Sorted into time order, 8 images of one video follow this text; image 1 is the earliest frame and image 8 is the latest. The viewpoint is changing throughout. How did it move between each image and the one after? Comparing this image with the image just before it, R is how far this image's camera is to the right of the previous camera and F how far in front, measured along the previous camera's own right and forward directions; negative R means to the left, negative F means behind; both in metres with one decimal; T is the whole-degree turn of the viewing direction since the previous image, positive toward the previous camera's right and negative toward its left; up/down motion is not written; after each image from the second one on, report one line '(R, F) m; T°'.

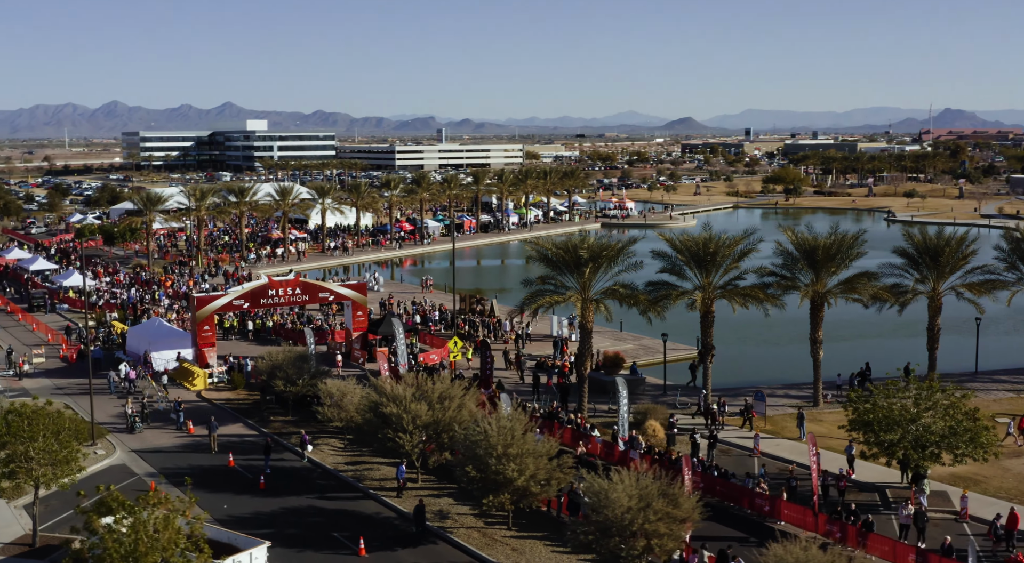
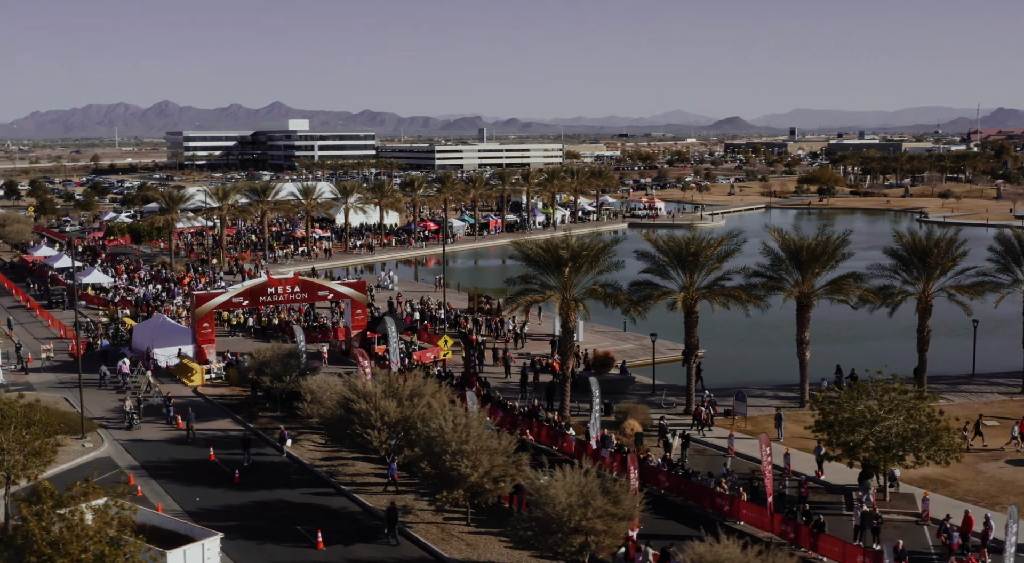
(+1.9, -0.2) m; -2°
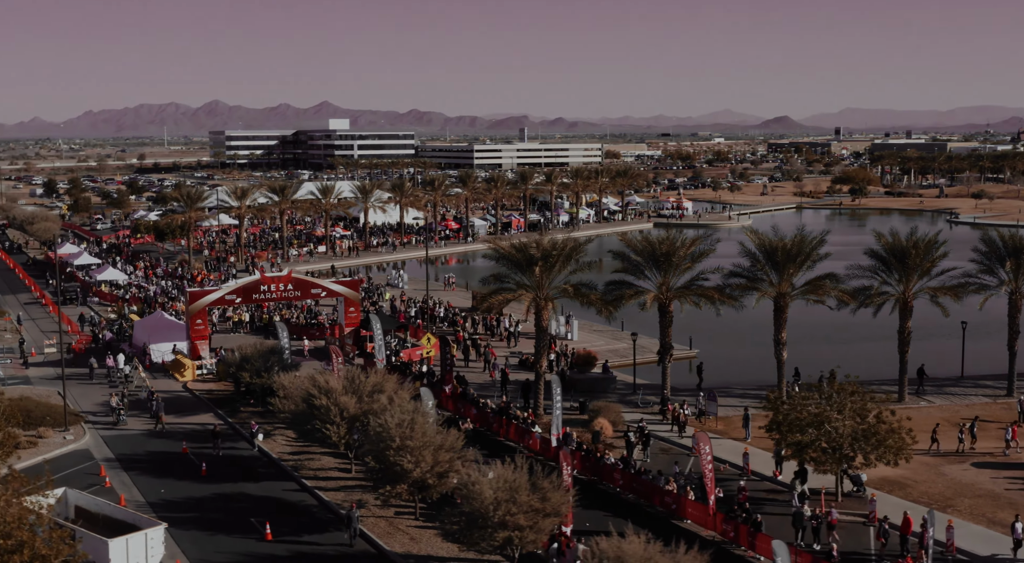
(+2.2, -0.3) m; -2°
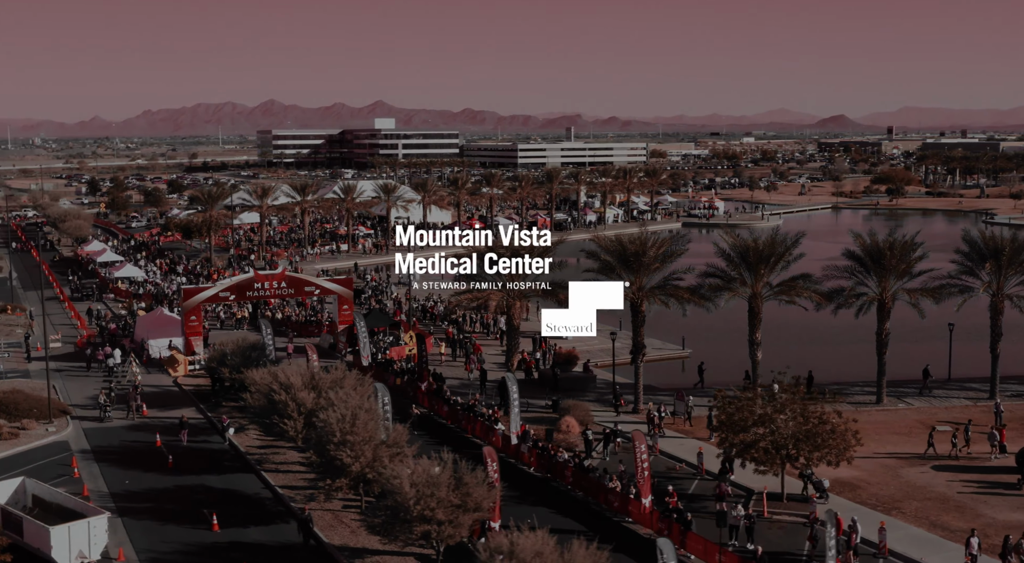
(+2.5, -0.3) m; -2°
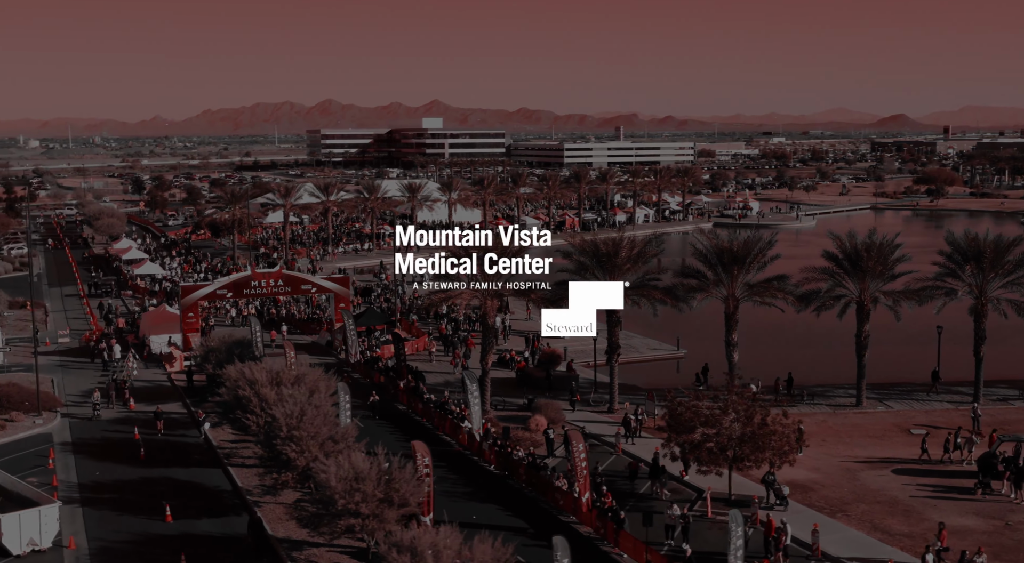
(+2.5, -0.3) m; -3°
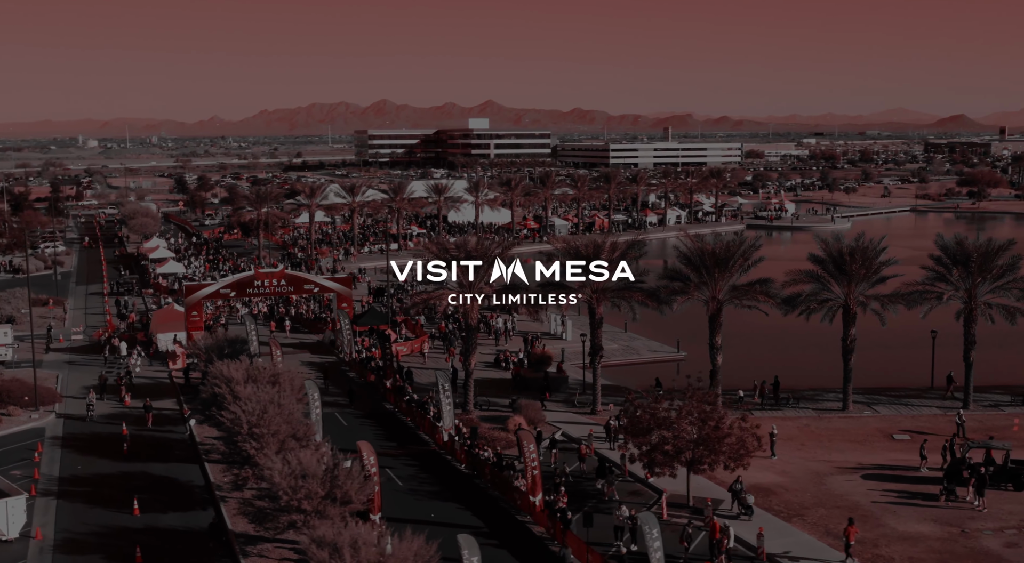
(+2.2, -0.2) m; -3°
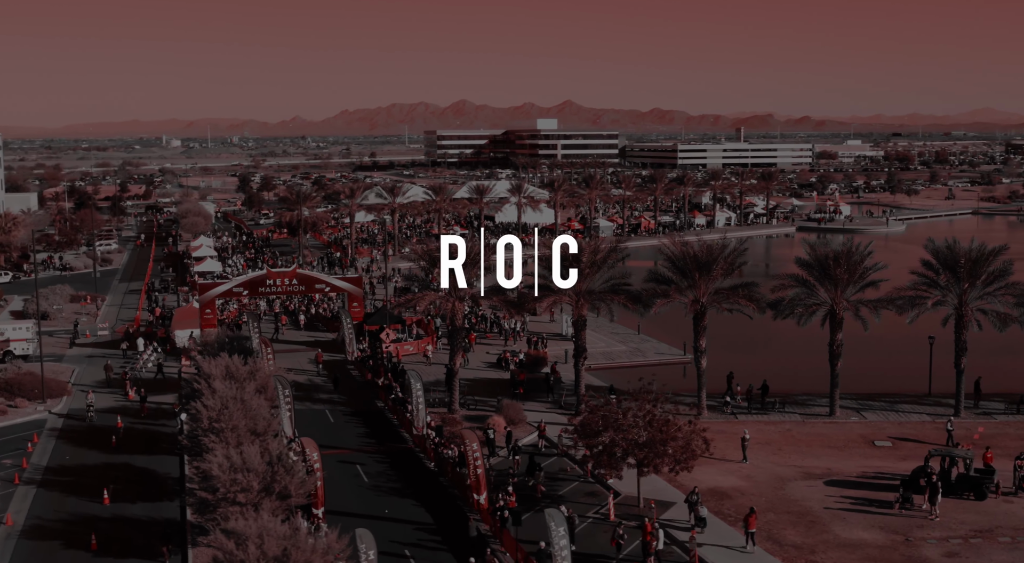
(+2.9, -0.3) m; -4°
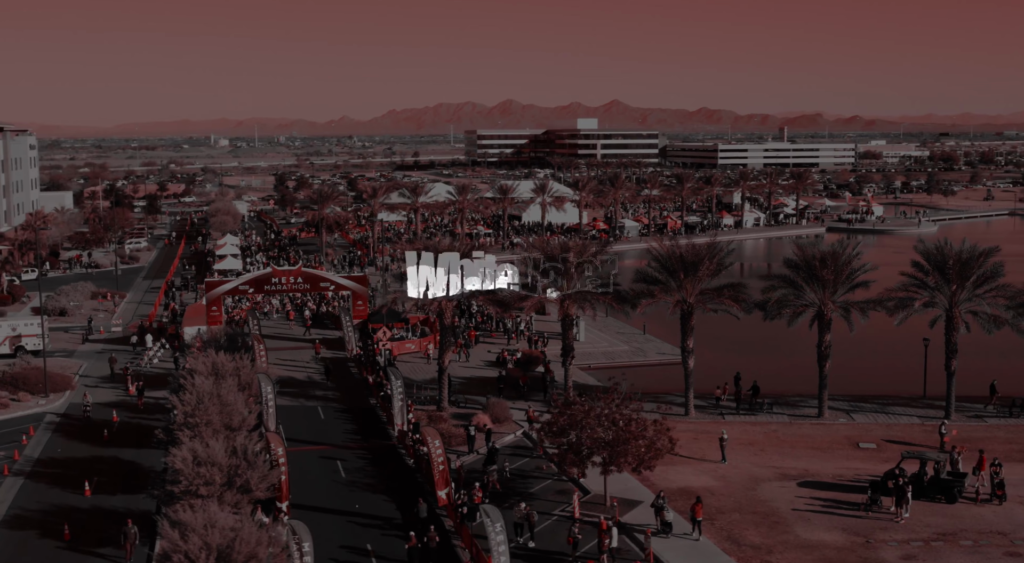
(+1.8, -0.2) m; -2°
